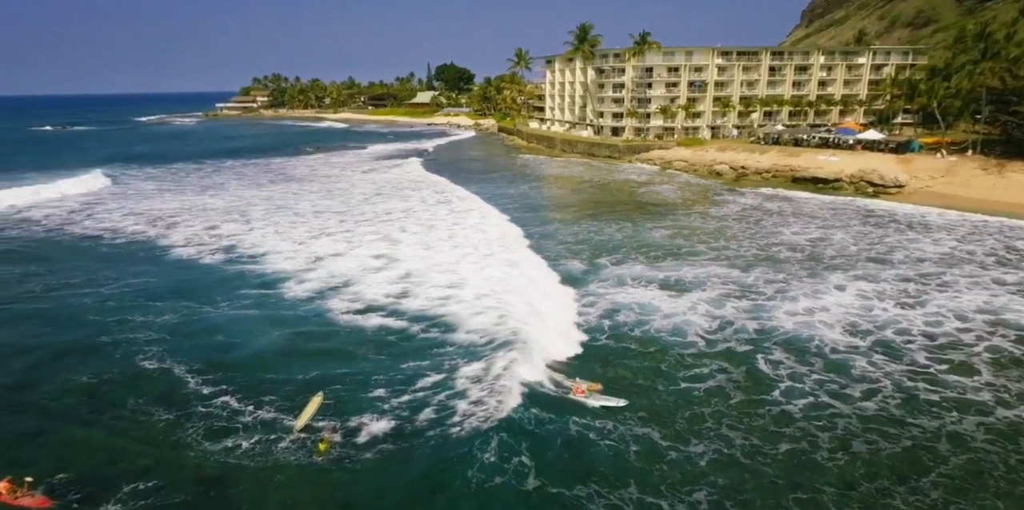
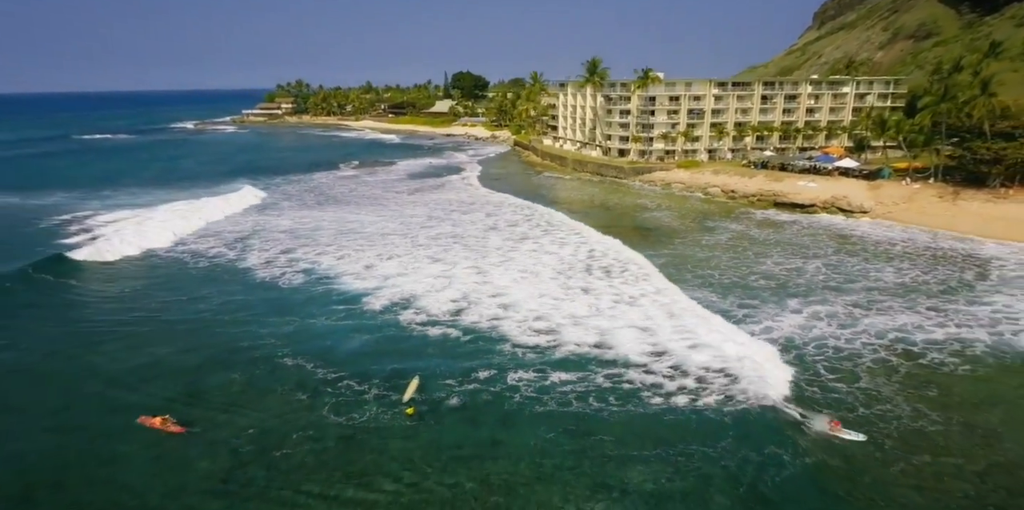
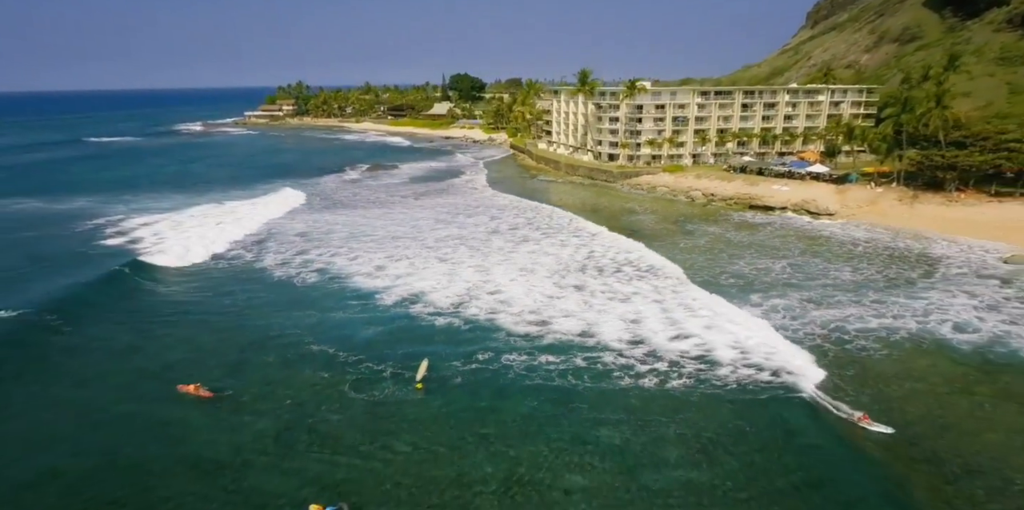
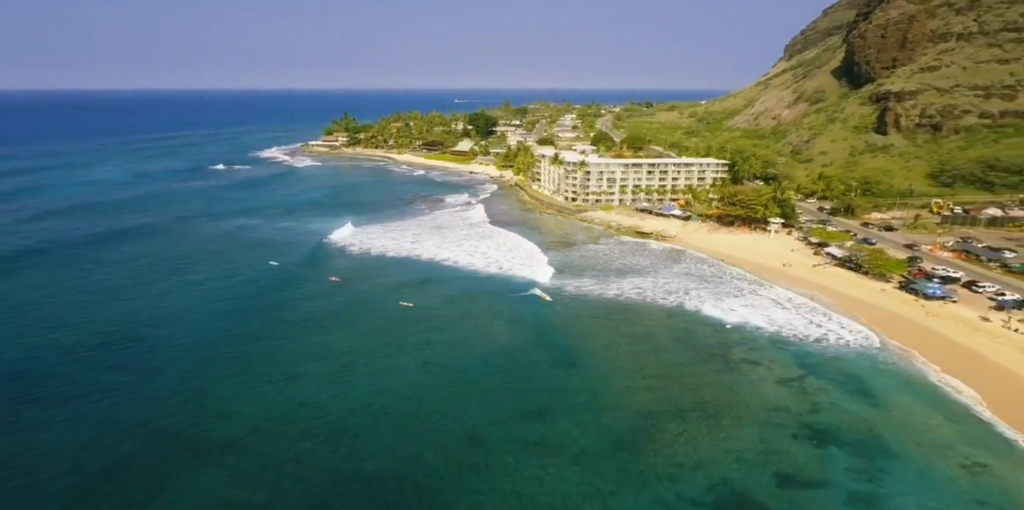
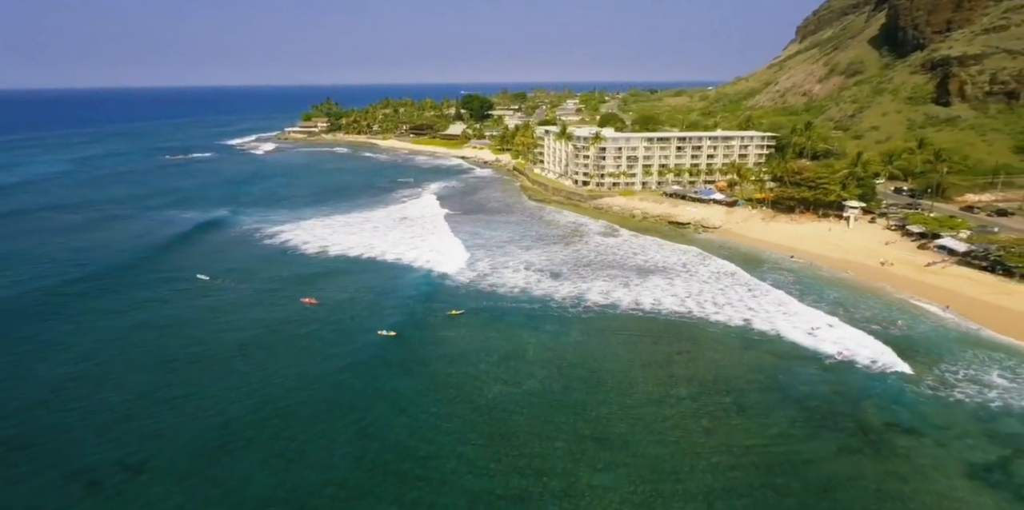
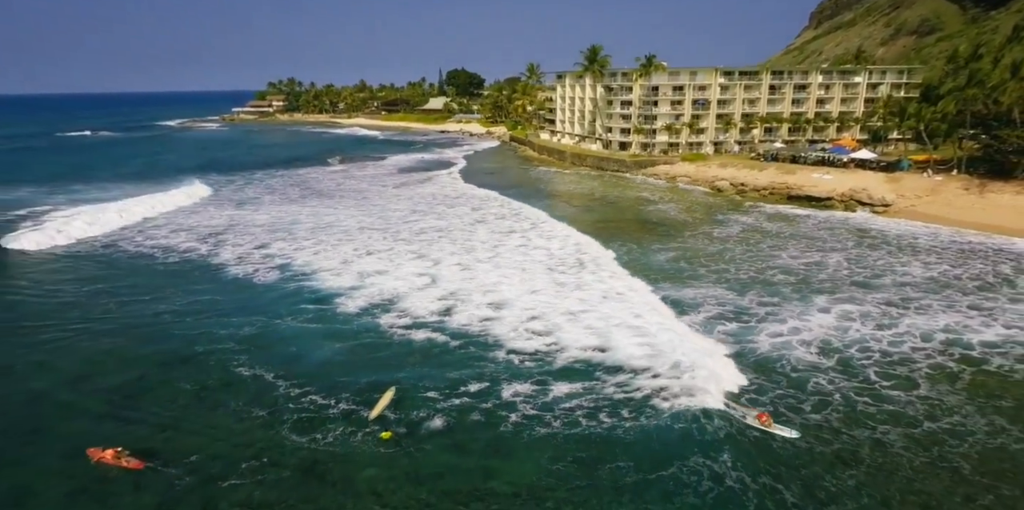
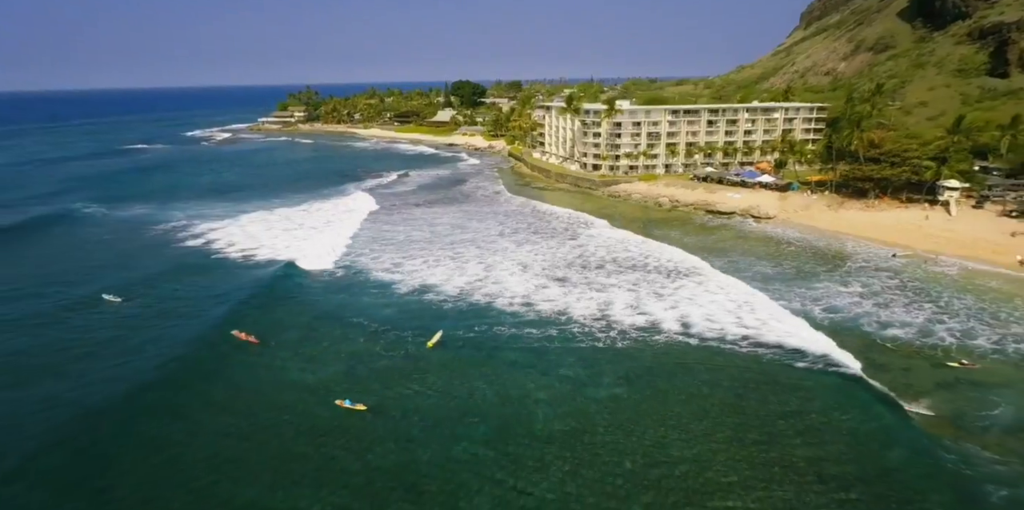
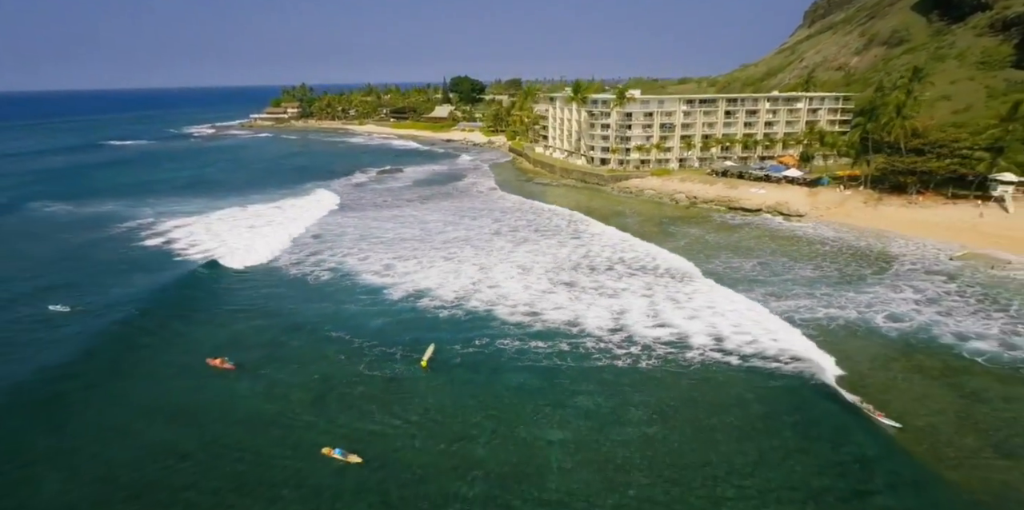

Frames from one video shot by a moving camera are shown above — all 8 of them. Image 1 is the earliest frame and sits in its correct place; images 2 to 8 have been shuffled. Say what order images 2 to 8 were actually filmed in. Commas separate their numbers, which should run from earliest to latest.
6, 2, 3, 8, 7, 5, 4
